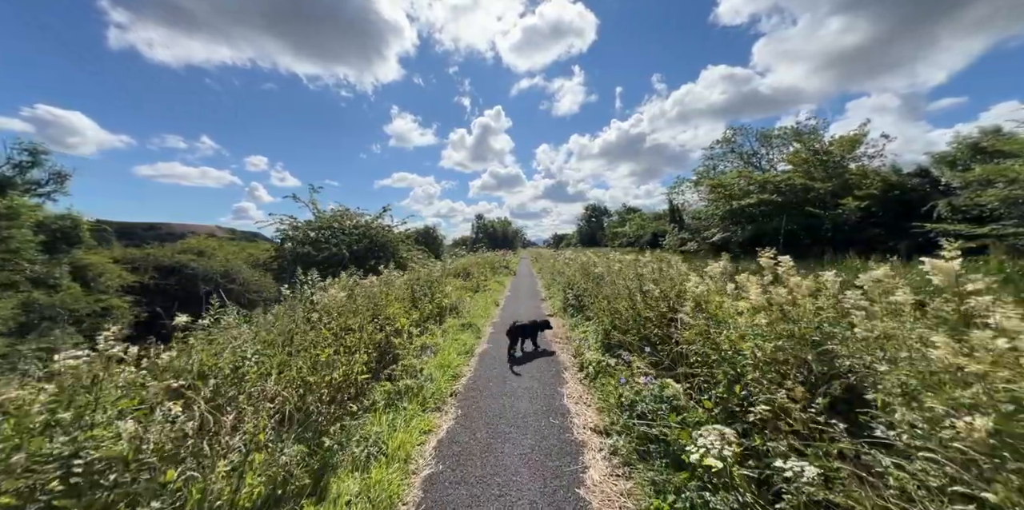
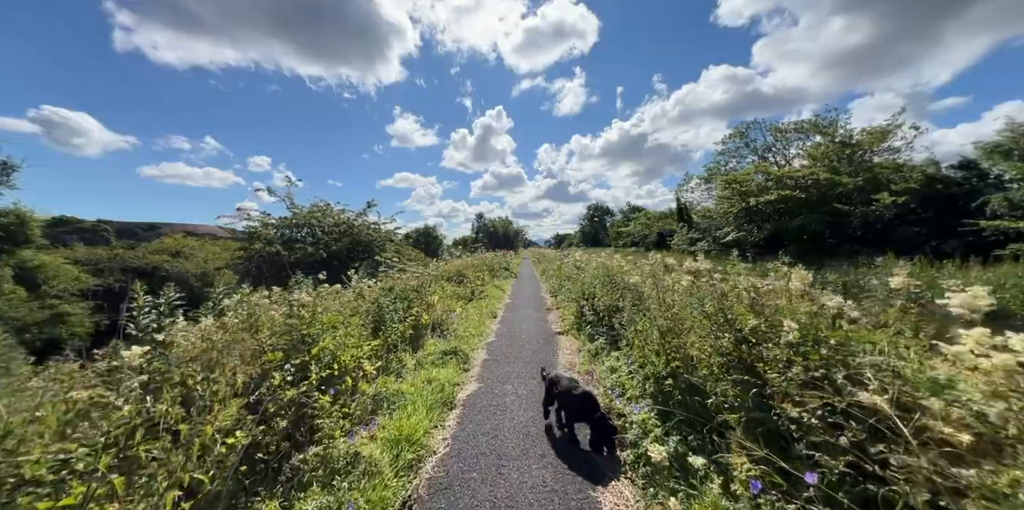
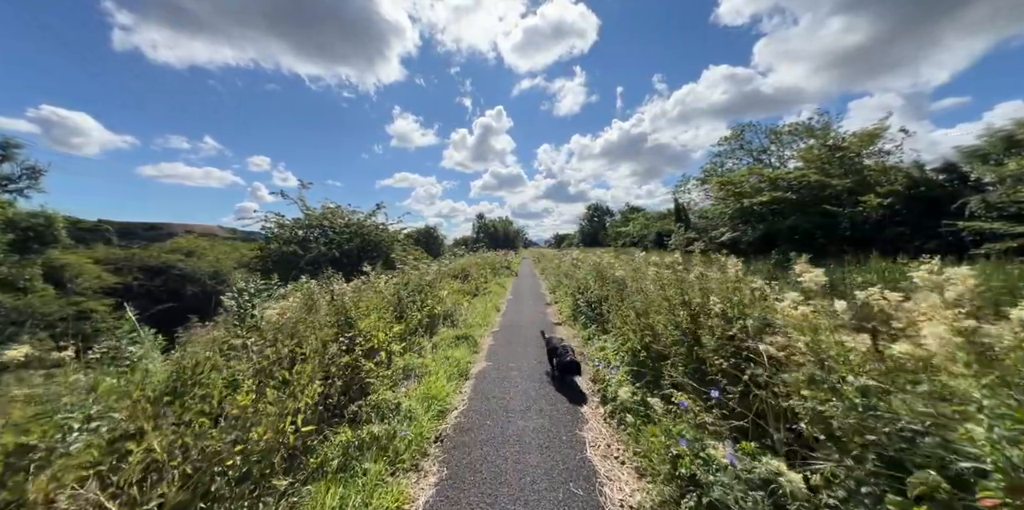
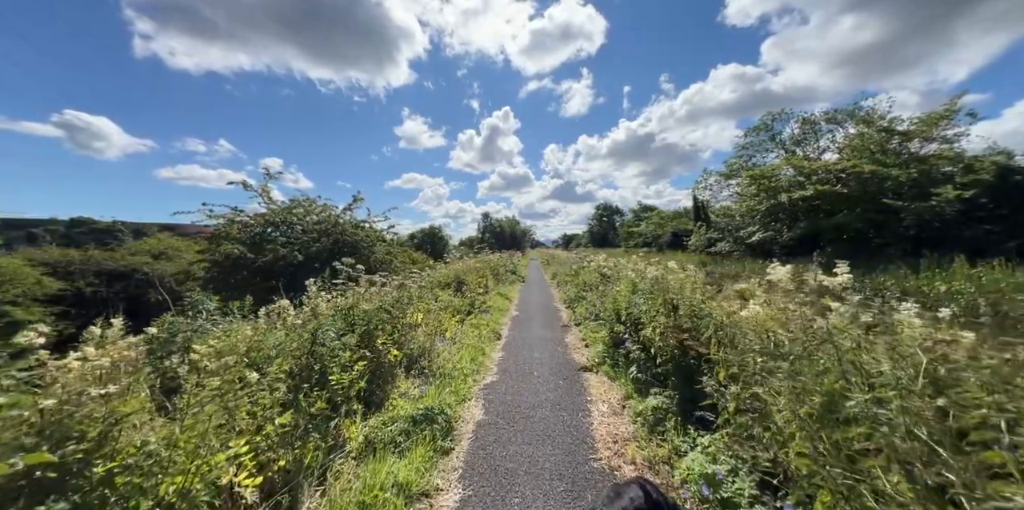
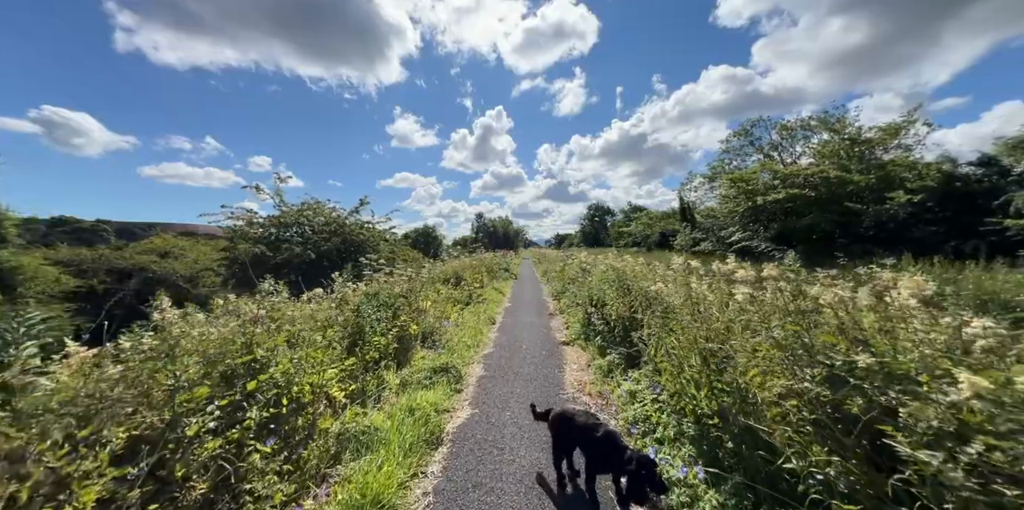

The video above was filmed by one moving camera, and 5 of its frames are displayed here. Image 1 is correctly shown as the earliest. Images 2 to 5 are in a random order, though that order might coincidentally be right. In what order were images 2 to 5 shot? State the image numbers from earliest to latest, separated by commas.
3, 2, 5, 4
